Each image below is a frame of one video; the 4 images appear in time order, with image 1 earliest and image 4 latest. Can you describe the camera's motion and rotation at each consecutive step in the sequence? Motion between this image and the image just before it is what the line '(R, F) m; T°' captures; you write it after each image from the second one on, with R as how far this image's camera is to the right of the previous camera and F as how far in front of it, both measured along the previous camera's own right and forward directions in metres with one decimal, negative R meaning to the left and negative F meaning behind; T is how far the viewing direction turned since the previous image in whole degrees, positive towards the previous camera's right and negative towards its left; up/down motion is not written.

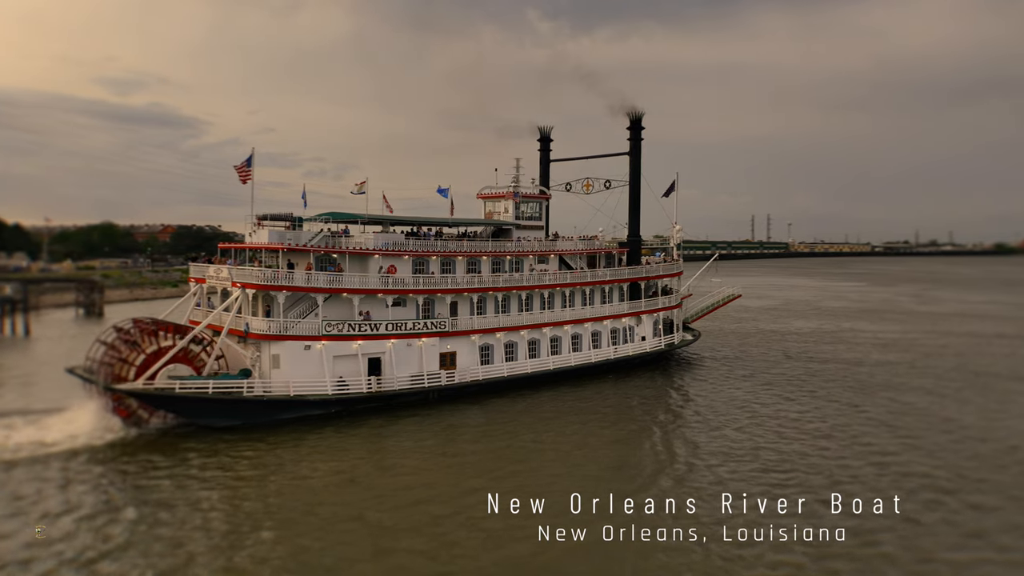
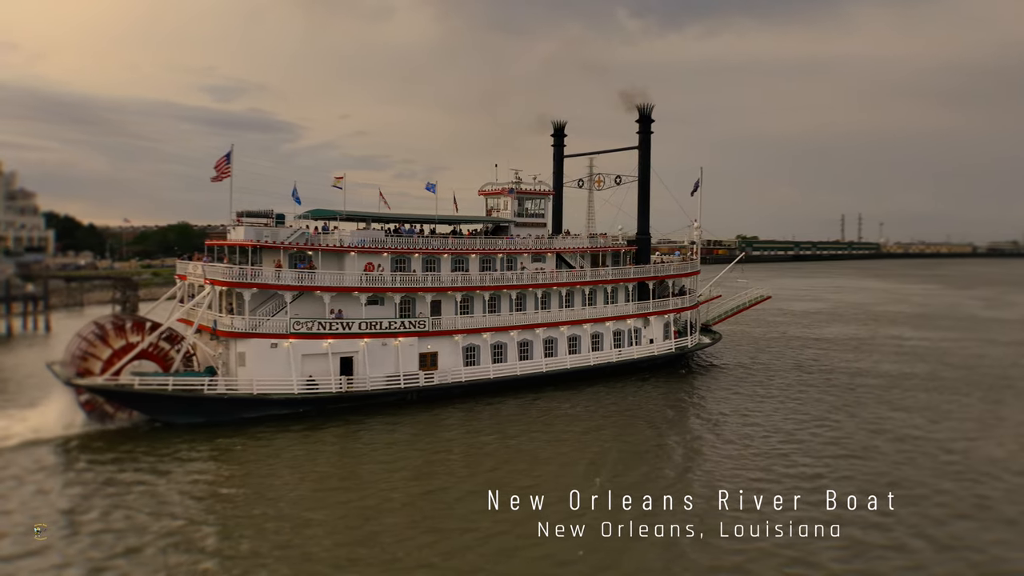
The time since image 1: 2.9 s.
(+3.5, +1.2) m; -6°
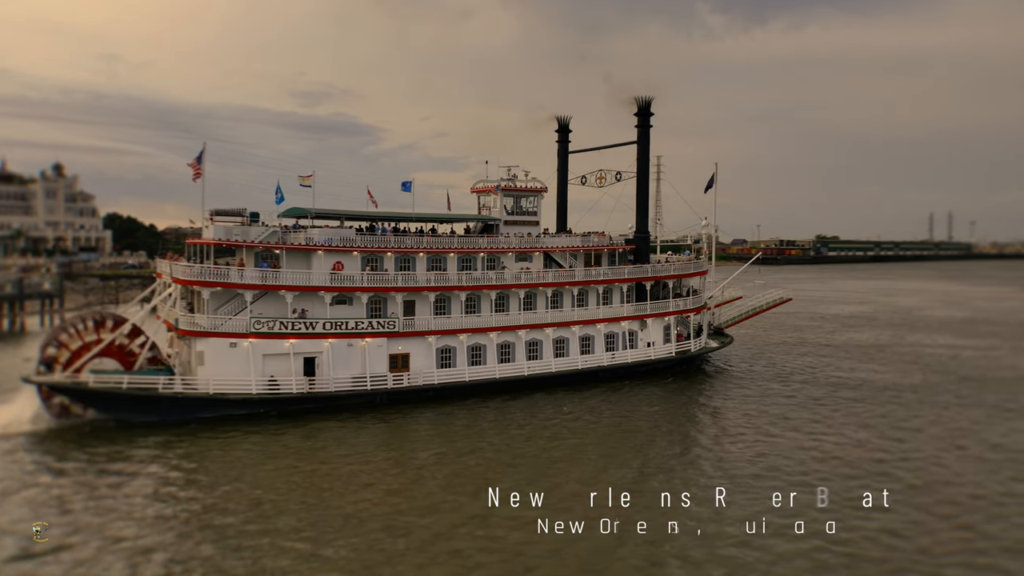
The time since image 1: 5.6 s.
(+3.5, +1.1) m; -6°
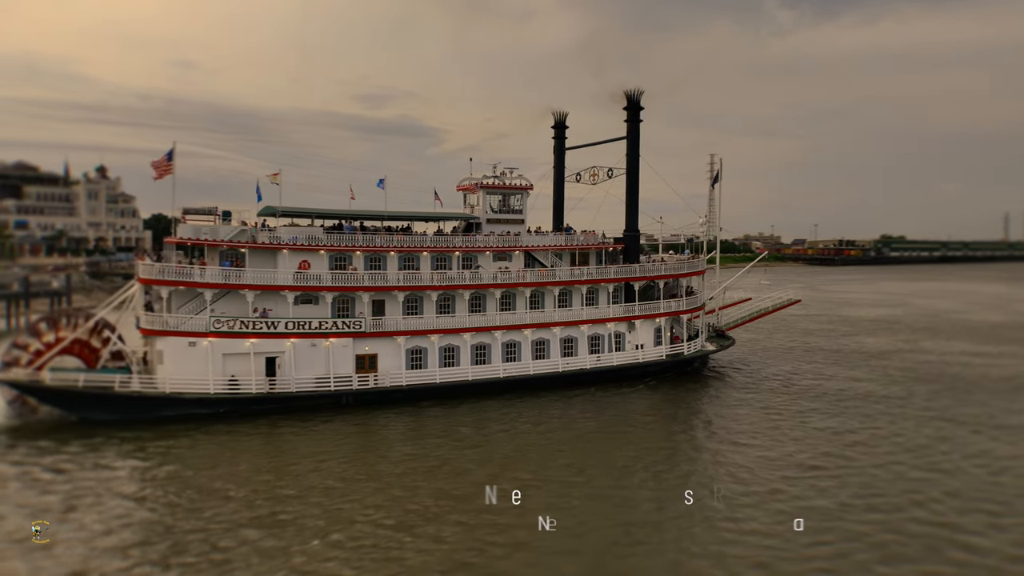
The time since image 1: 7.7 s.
(+3.0, +0.9) m; -4°
